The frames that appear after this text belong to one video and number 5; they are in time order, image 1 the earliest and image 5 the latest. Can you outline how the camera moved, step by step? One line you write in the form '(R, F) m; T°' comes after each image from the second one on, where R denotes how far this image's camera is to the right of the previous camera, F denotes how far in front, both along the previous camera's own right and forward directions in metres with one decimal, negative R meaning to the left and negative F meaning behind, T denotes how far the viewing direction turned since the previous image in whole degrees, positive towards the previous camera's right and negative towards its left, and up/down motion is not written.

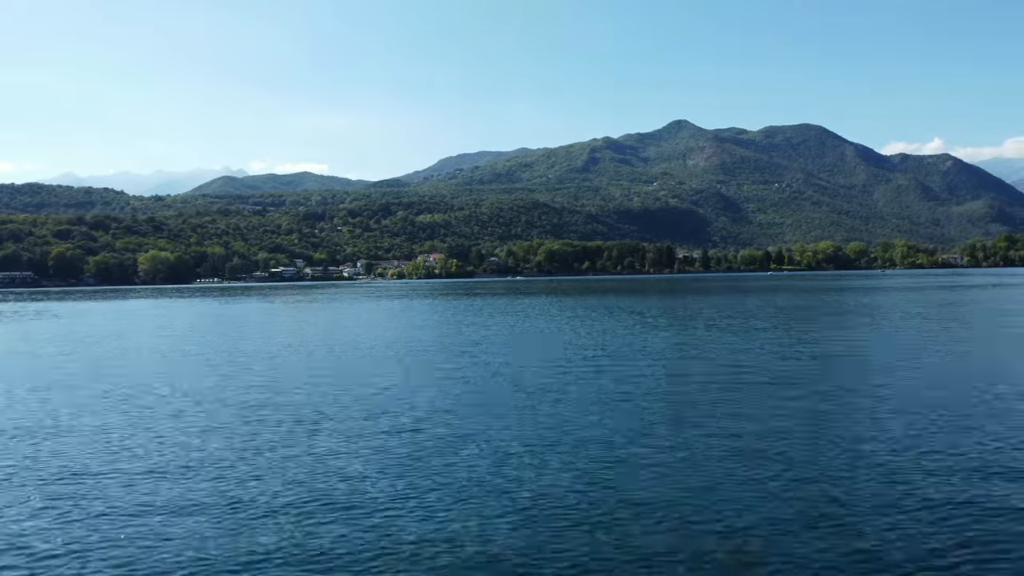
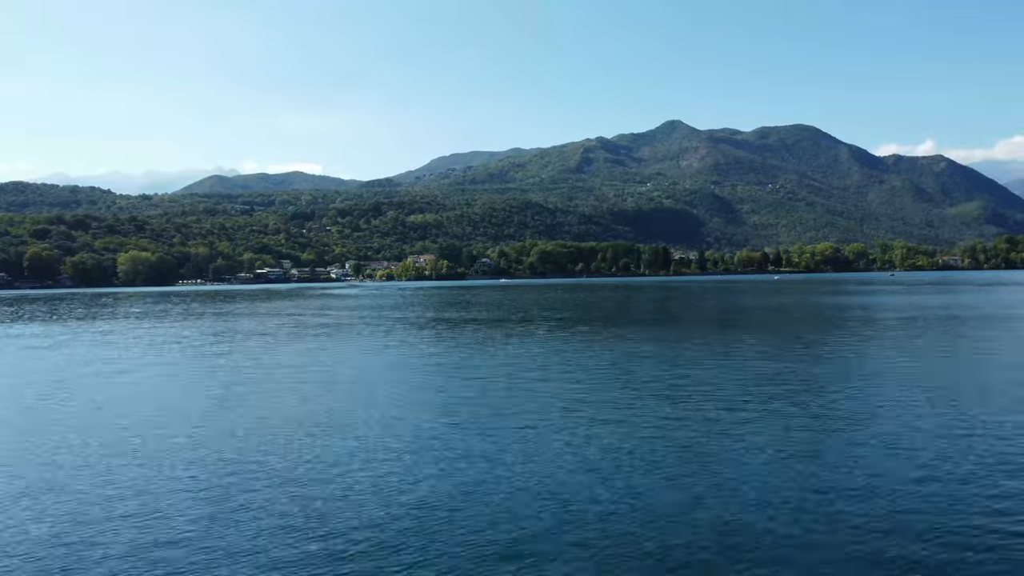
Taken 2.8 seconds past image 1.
(+0.3, +5.8) m; 0°
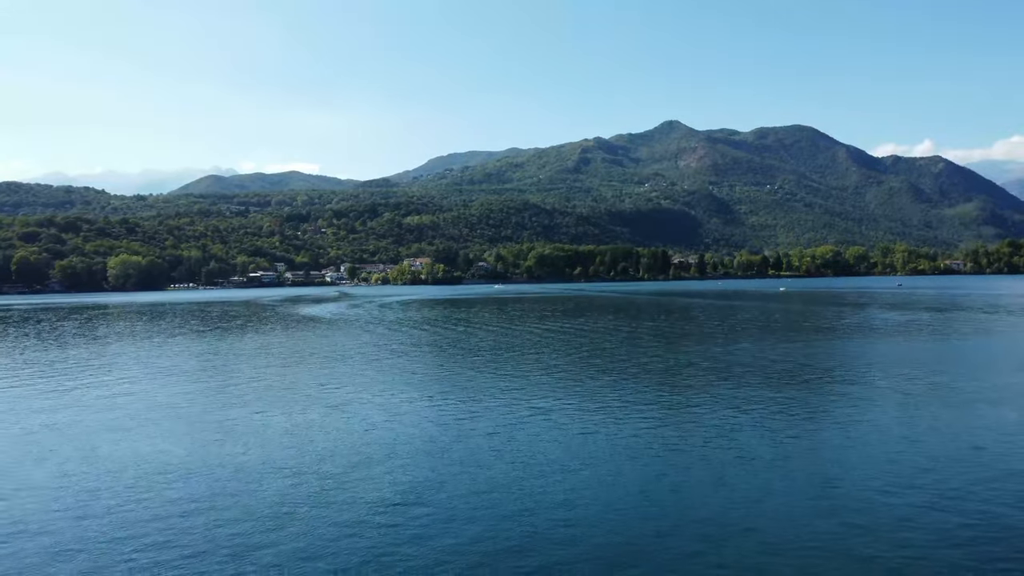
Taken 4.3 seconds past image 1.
(+0.2, +3.1) m; 0°
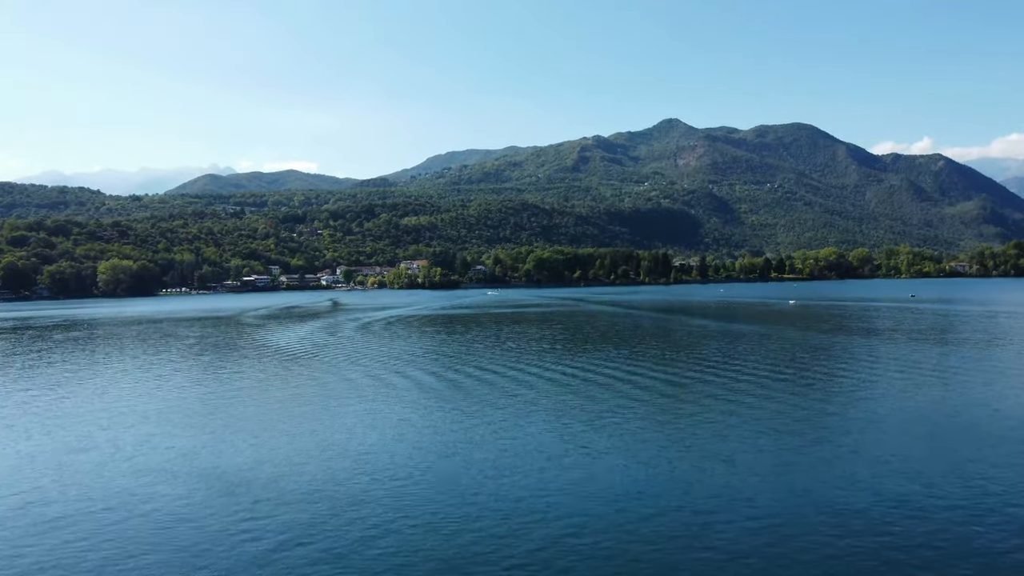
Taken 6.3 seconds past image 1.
(+0.1, +4.0) m; 0°
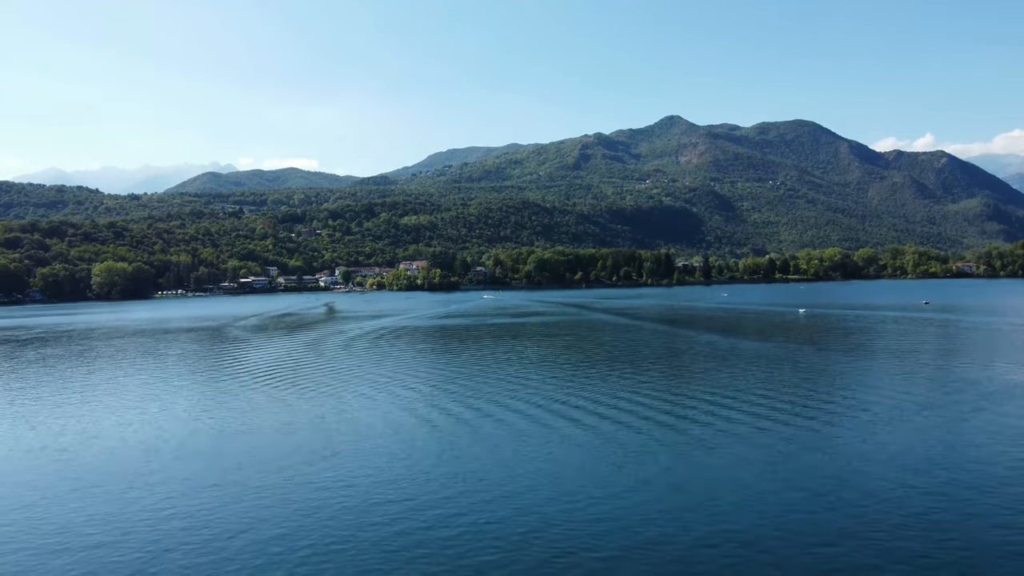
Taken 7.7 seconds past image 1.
(+0.2, +3.1) m; 0°
